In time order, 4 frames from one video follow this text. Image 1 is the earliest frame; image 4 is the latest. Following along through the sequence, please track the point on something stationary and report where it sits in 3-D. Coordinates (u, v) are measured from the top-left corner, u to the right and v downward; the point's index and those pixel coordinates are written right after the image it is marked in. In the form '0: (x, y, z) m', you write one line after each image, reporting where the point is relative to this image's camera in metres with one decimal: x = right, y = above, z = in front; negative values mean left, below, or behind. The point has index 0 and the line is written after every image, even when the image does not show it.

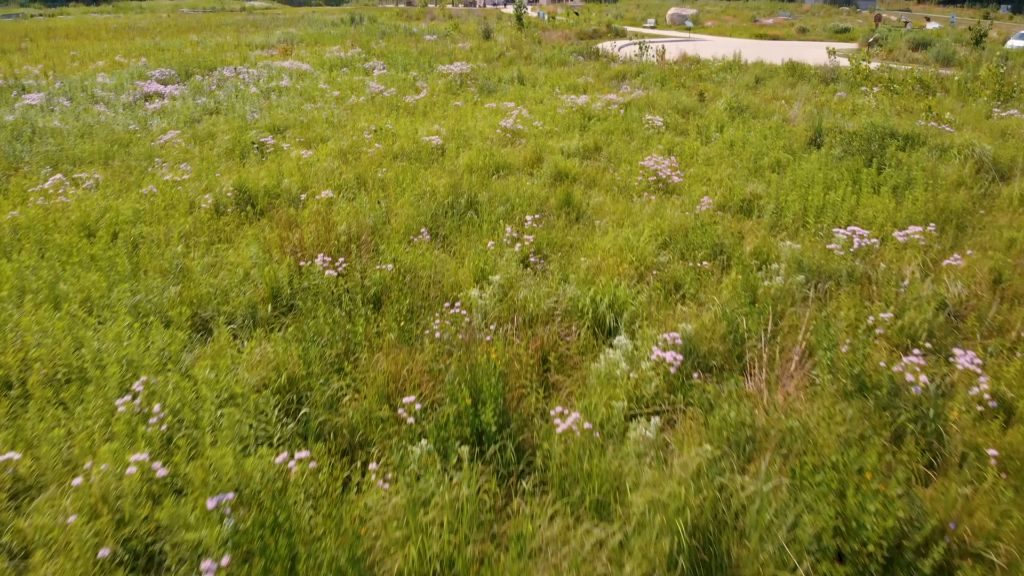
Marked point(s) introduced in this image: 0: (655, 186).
0: (+1.1, +0.8, +6.7) m
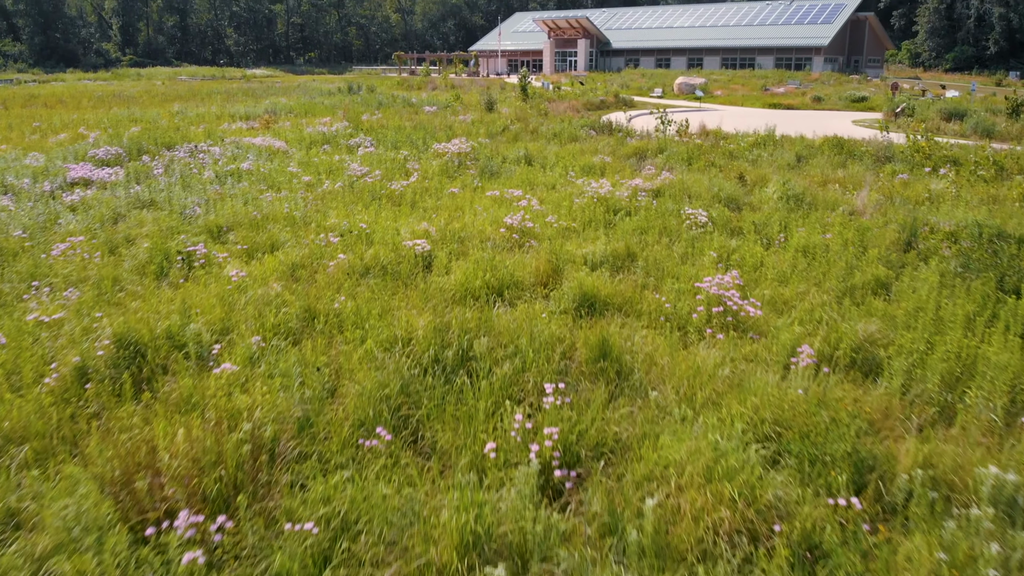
0: (+1.1, -0.2, +4.8) m
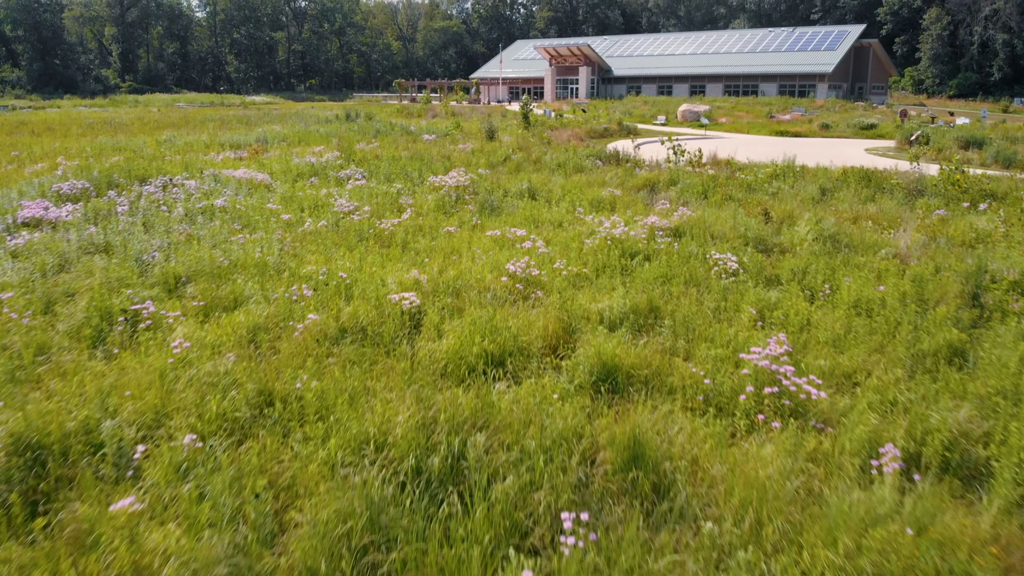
0: (+1.2, -0.5, +3.9) m
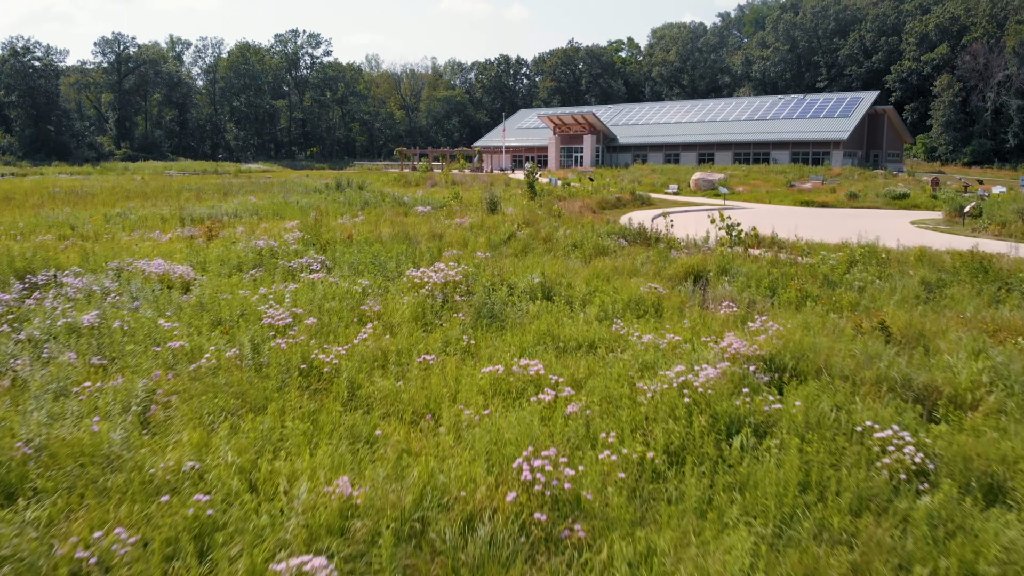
0: (+1.2, -1.1, +1.3) m
